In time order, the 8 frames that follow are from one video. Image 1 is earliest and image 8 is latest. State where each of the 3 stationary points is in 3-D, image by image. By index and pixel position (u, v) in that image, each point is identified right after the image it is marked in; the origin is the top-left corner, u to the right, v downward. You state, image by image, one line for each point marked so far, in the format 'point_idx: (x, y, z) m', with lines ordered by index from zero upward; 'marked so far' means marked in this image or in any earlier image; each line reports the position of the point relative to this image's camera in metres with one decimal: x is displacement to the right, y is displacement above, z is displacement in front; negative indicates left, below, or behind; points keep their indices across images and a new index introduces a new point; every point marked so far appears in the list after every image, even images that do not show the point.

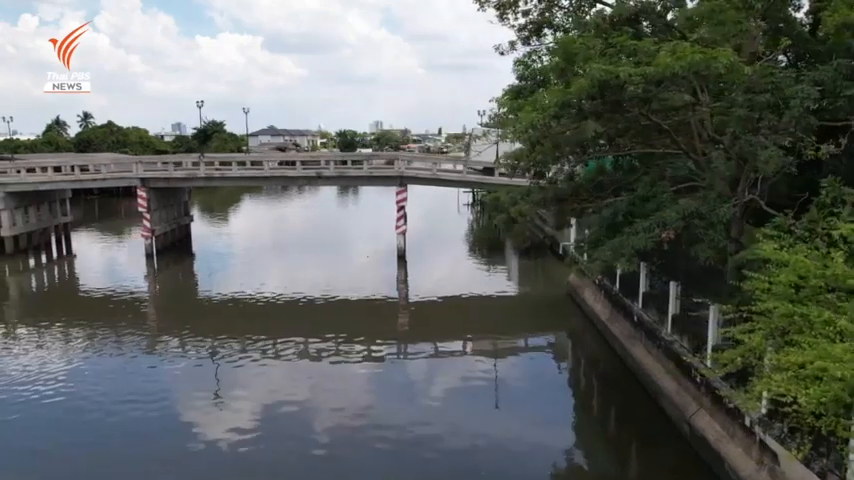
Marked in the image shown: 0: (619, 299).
0: (+3.9, -1.2, +12.9) m
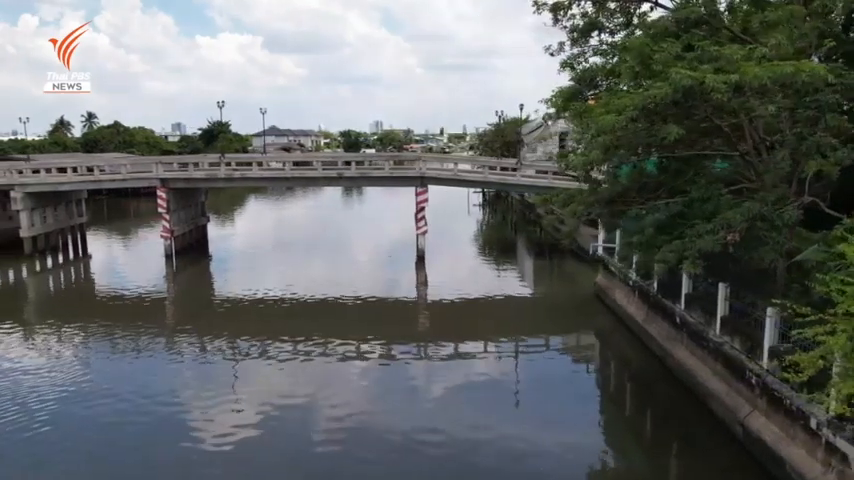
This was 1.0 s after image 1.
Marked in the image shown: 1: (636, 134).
0: (+4.7, -1.2, +12.9) m
1: (+2.5, +1.3, +7.6) m
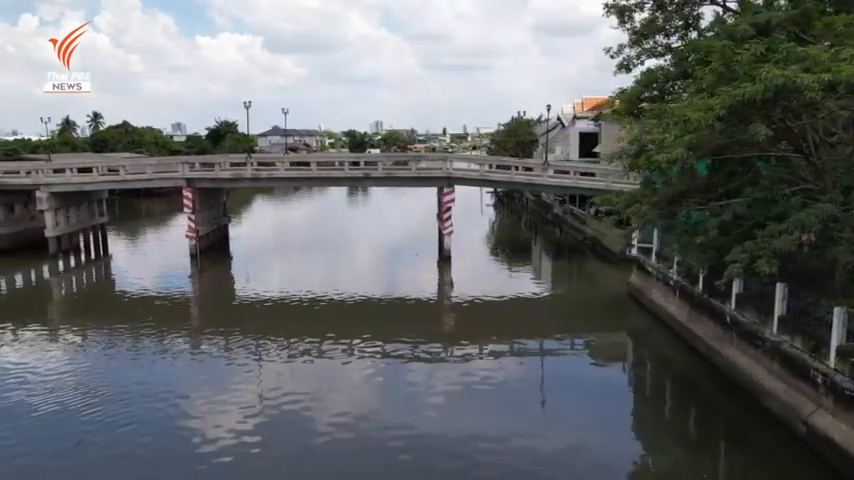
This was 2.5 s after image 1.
0: (+5.6, -1.2, +13.0) m
1: (+3.5, +1.3, +7.7) m
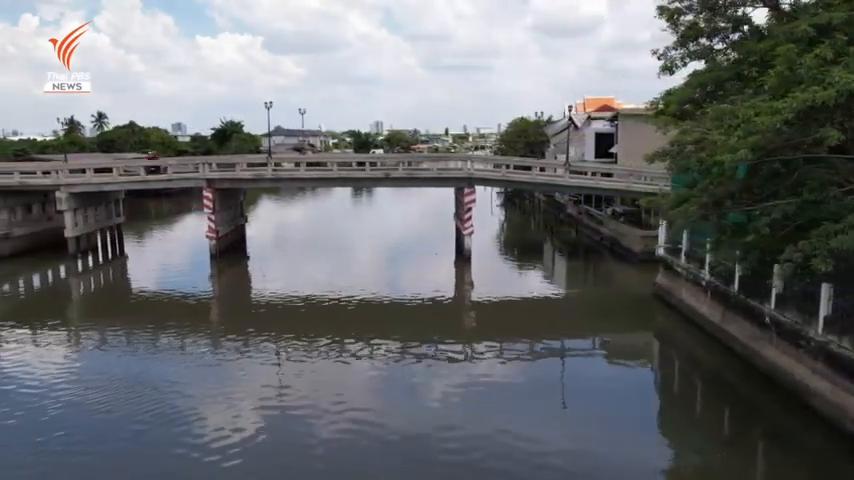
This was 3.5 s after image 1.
0: (+6.4, -1.2, +13.1) m
1: (+4.2, +1.2, +7.8) m
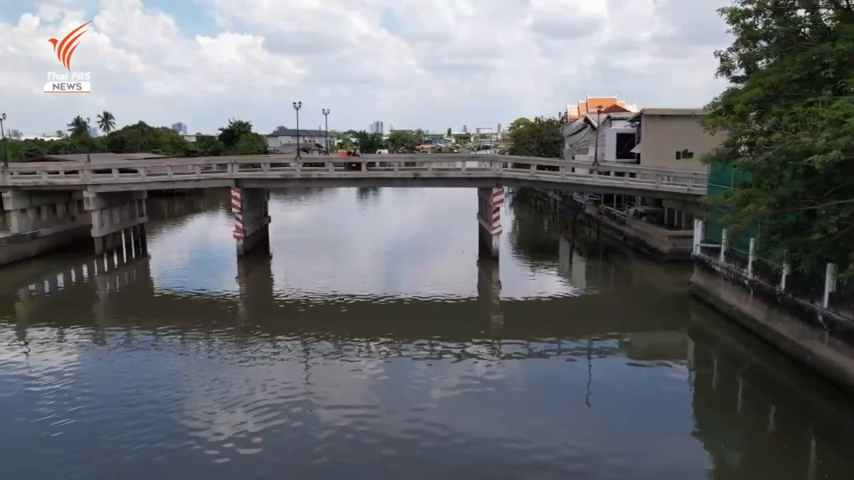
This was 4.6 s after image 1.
0: (+7.4, -1.2, +13.2) m
1: (+5.2, +1.3, +7.8) m
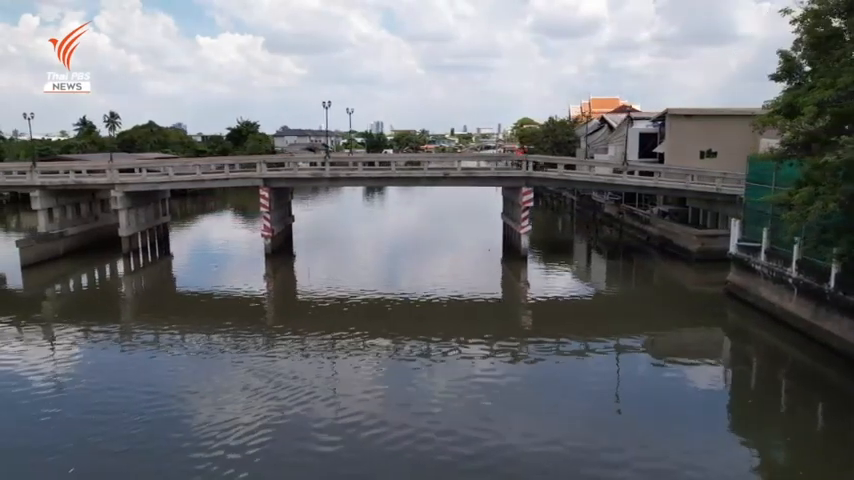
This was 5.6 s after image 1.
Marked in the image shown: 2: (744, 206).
0: (+8.5, -1.2, +13.2) m
1: (+6.3, +1.3, +7.9) m
2: (+9.0, +1.0, +17.9) m
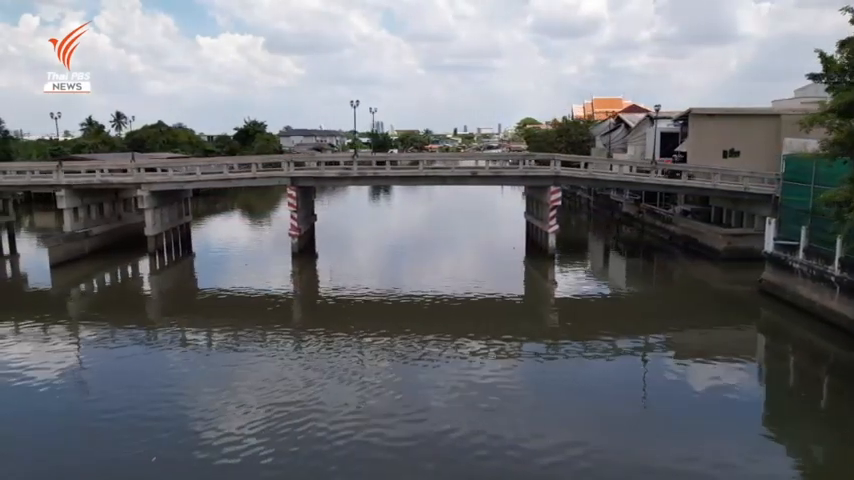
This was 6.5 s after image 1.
0: (+9.5, -1.1, +13.3) m
1: (+7.3, +1.3, +8.0) m
2: (+10.0, +1.0, +17.9) m
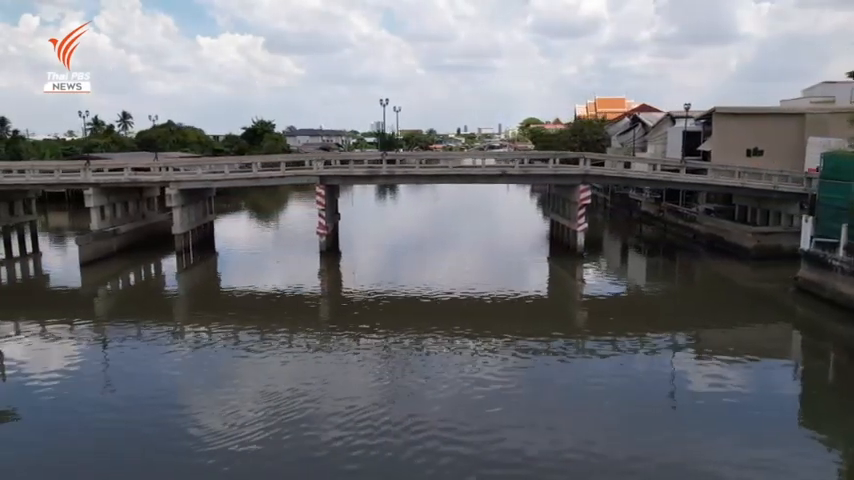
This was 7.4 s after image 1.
0: (+10.5, -1.1, +13.4) m
1: (+8.4, +1.4, +8.1) m
2: (+11.0, +1.1, +18.0) m
